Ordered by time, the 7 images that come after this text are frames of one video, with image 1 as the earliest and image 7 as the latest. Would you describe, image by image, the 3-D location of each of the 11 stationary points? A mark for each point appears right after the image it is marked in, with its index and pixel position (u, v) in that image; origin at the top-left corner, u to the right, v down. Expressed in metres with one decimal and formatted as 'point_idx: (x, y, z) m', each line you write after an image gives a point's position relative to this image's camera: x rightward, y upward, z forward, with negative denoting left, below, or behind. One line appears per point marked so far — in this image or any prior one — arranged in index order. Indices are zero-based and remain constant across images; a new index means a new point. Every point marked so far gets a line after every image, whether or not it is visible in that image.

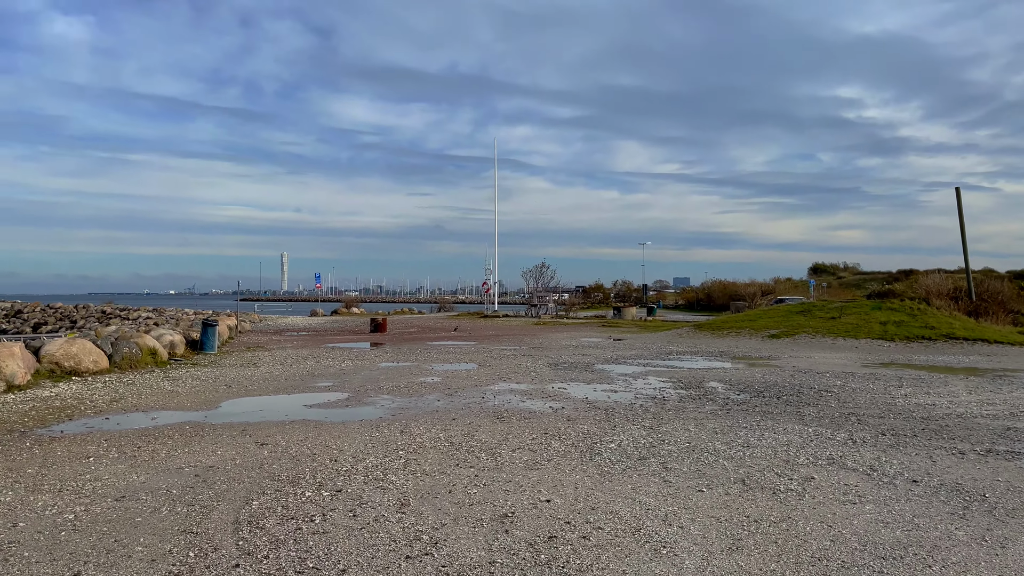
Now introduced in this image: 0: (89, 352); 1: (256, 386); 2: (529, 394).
0: (-9.1, -1.4, +17.1) m
1: (-4.9, -1.9, +15.2) m
2: (+0.3, -1.8, +13.7) m
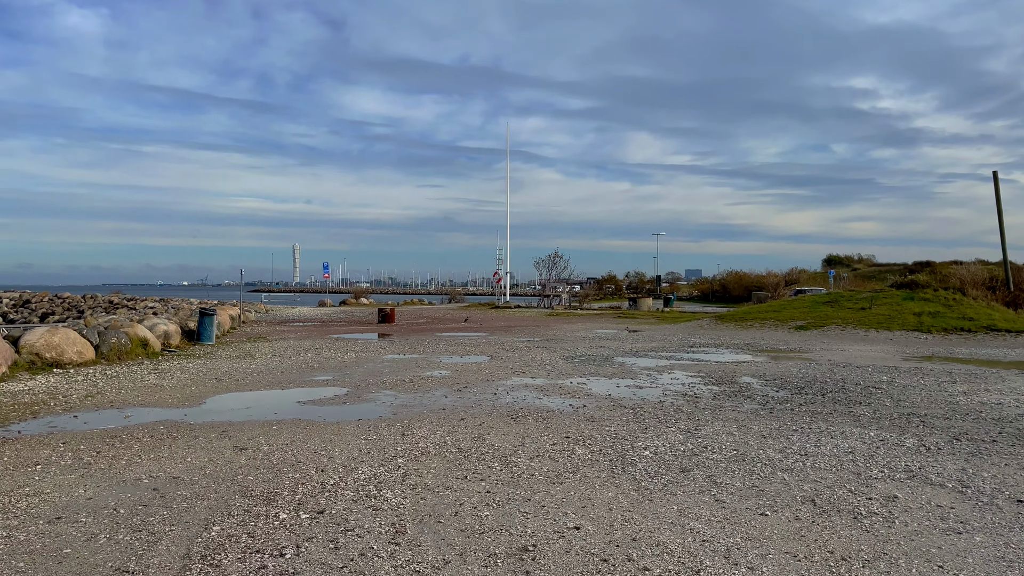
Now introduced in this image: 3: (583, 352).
0: (-8.8, -1.1, +15.9) m
1: (-4.7, -1.6, +14.0) m
2: (+0.5, -1.6, +12.4) m
3: (+1.7, -1.6, +19.3) m
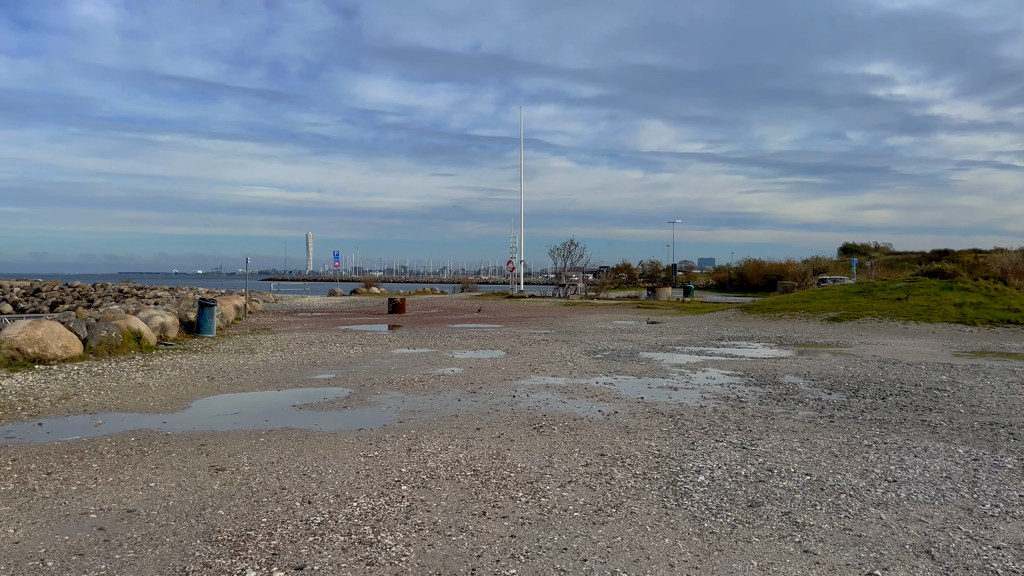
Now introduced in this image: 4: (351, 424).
0: (-8.5, -0.9, +14.8) m
1: (-4.4, -1.5, +12.8) m
2: (+0.8, -1.5, +11.1) m
3: (+2.1, -1.3, +18.0) m
4: (-1.8, -1.5, +8.9) m
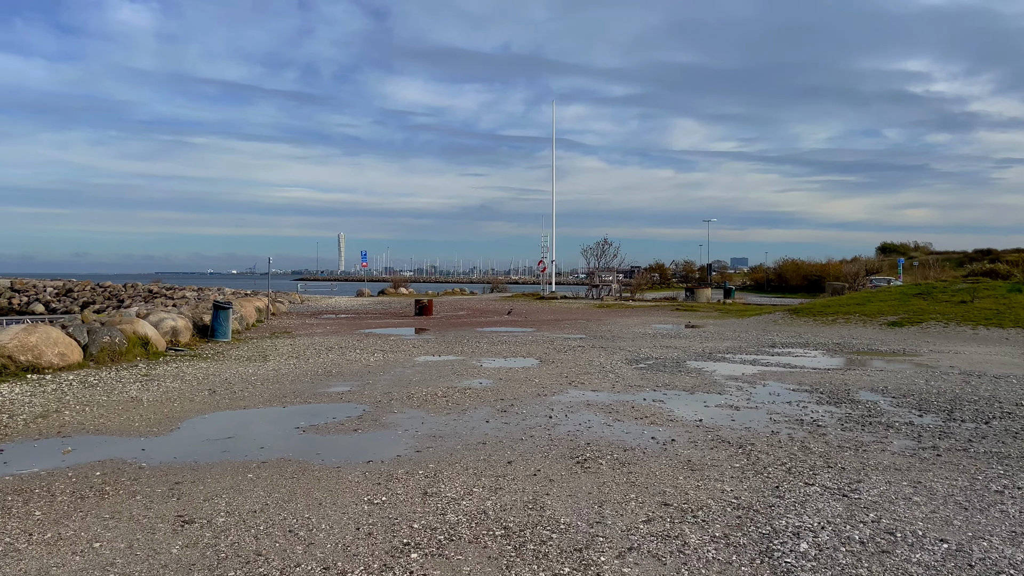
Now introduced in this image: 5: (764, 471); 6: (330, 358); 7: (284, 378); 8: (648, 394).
0: (-7.9, -0.9, +13.7) m
1: (-3.9, -1.5, +11.6) m
2: (+1.3, -1.5, +9.7) m
3: (+2.8, -1.4, +16.5) m
4: (-1.4, -1.6, +7.6) m
5: (+2.1, -1.5, +6.8) m
6: (-3.7, -1.4, +16.0) m
7: (-3.7, -1.5, +13.0) m
8: (+1.9, -1.5, +11.2) m
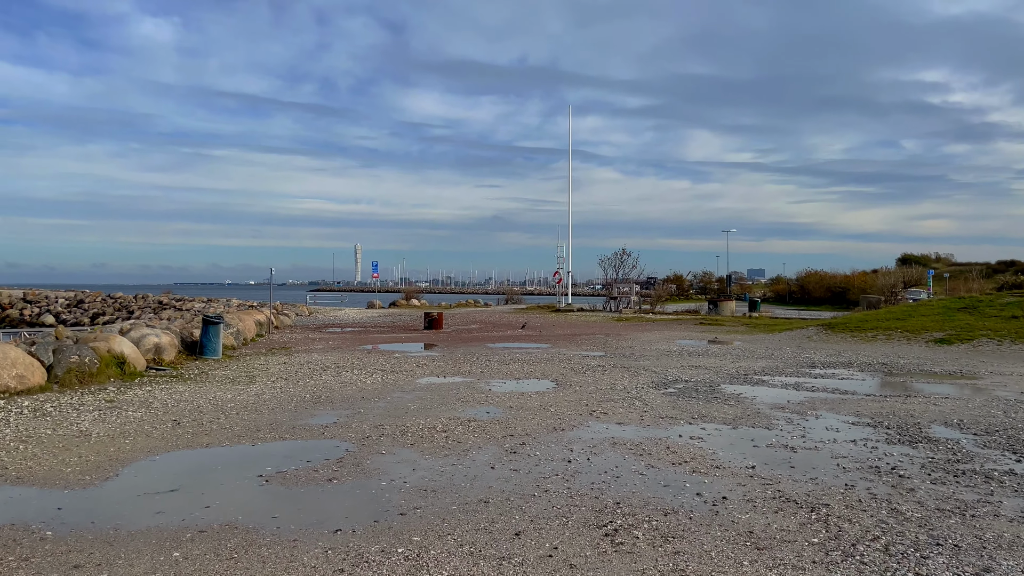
0: (-7.7, -1.2, +12.2) m
1: (-3.7, -1.7, +10.0) m
2: (+1.4, -1.7, +8.0) m
3: (+3.1, -1.6, +14.8) m
4: (-1.4, -1.7, +6.0) m
5: (+2.2, -1.7, +5.1) m
6: (-3.4, -1.7, +14.4) m
7: (-3.6, -1.7, +11.4) m
8: (+2.1, -1.7, +9.6) m
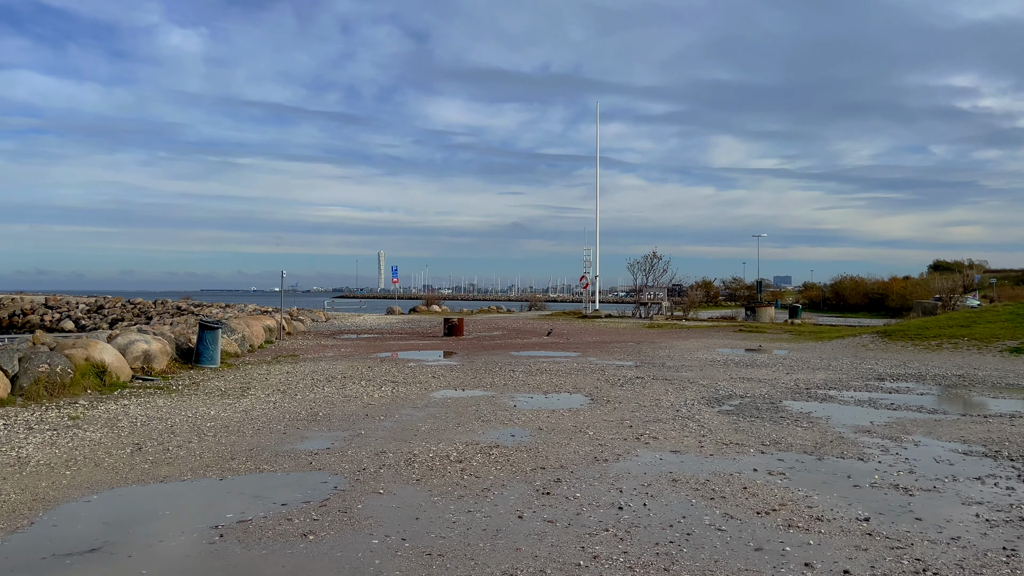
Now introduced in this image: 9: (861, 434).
0: (-7.3, -1.1, +10.6) m
1: (-3.4, -1.7, +8.3) m
2: (+1.6, -1.6, +6.2) m
3: (+3.5, -1.7, +12.9) m
4: (-1.2, -1.7, +4.2) m
5: (+2.4, -1.6, +3.2) m
6: (-3.0, -1.7, +12.7) m
7: (-3.2, -1.7, +9.7) m
8: (+2.4, -1.7, +7.7) m
9: (+4.0, -1.7, +9.1) m
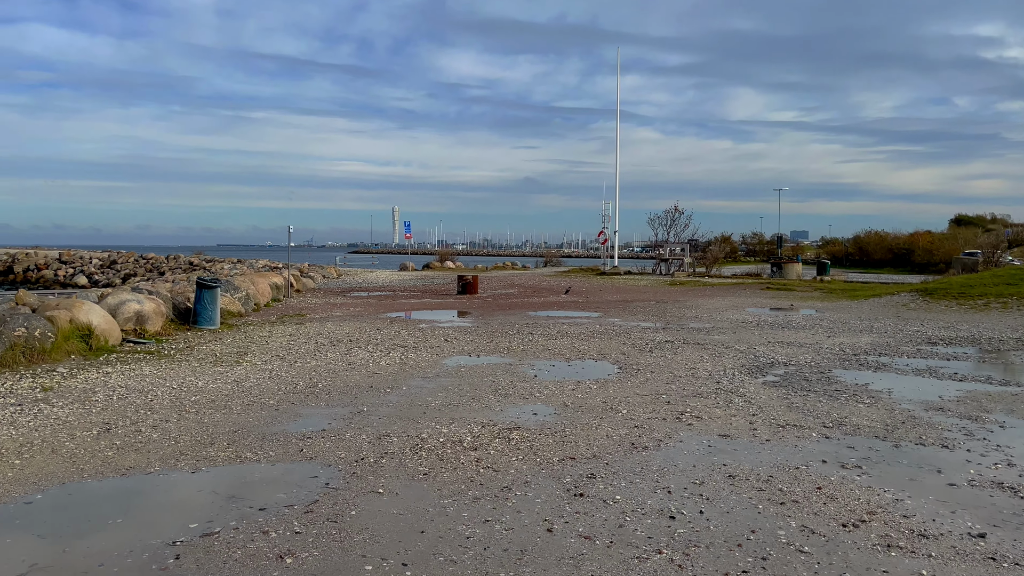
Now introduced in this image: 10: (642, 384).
0: (-7.1, -0.6, +9.6) m
1: (-3.2, -1.3, +7.3) m
2: (+1.8, -1.4, +5.1) m
3: (+3.8, -1.0, +11.7) m
4: (-1.0, -1.5, +3.1) m
5: (+2.5, -1.5, +2.1) m
6: (-2.7, -1.0, +11.7) m
7: (-3.0, -1.2, +8.7) m
8: (+2.6, -1.3, +6.6) m
9: (+4.2, -1.2, +7.9) m
10: (+1.5, -1.1, +9.4) m
